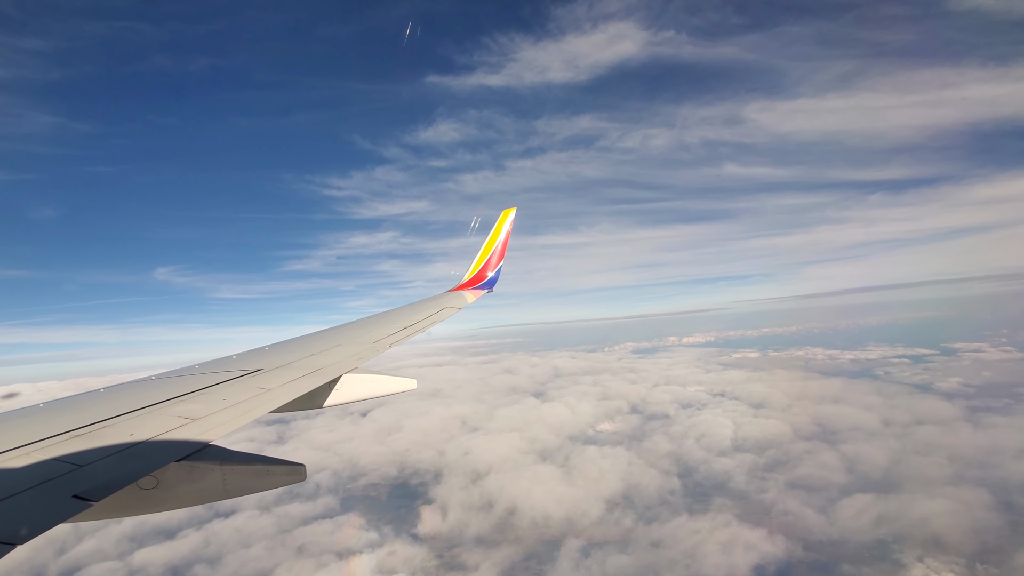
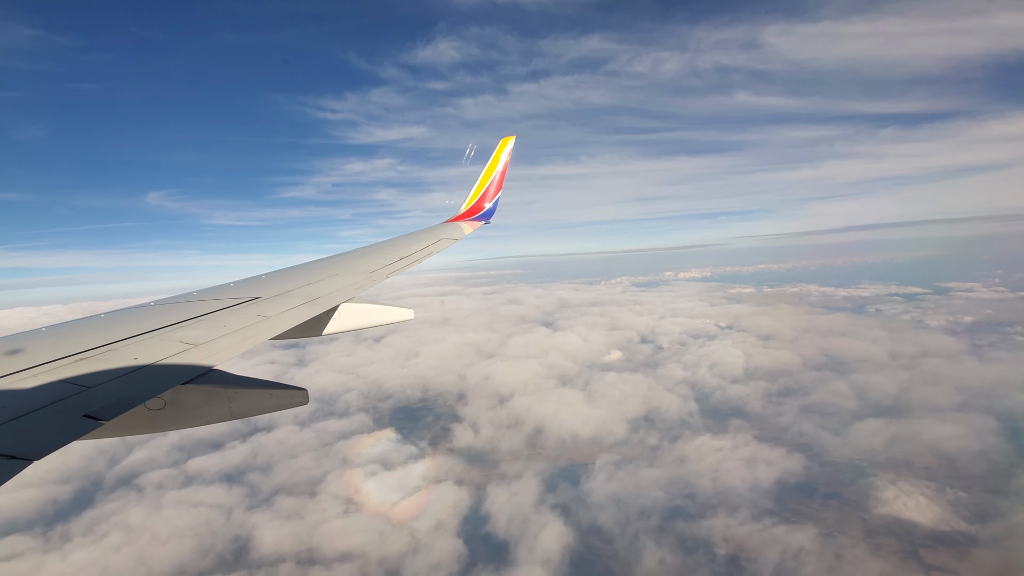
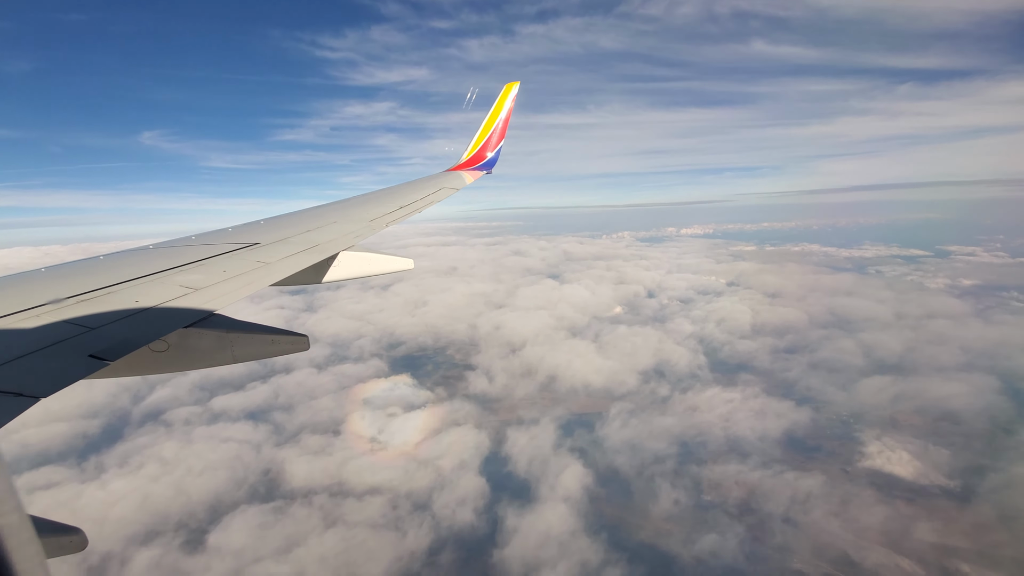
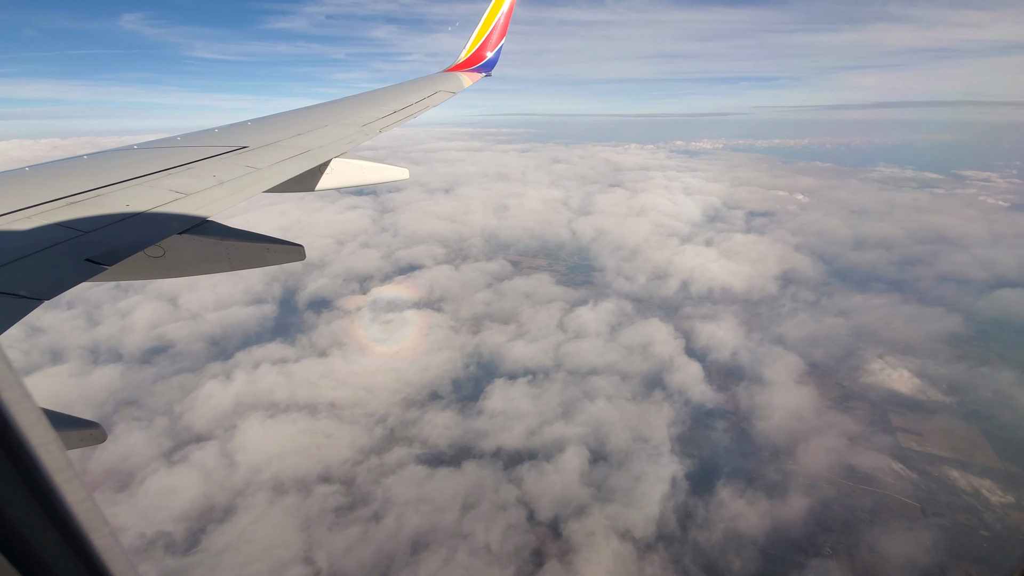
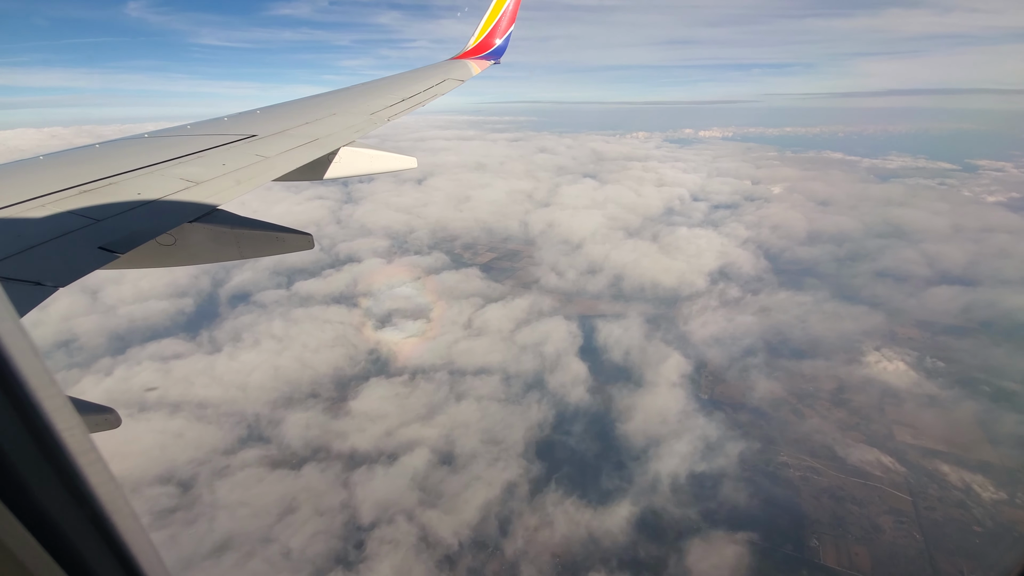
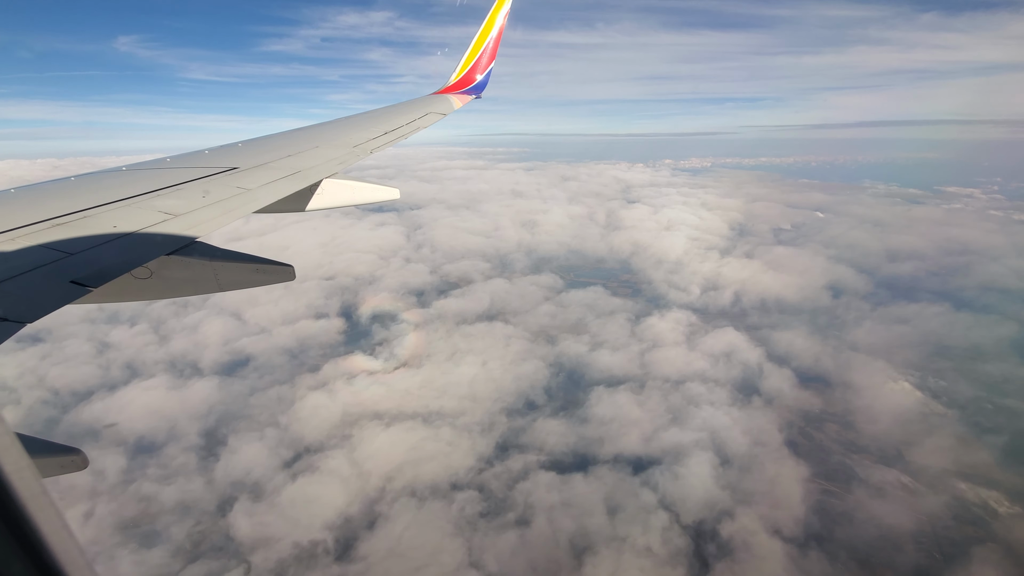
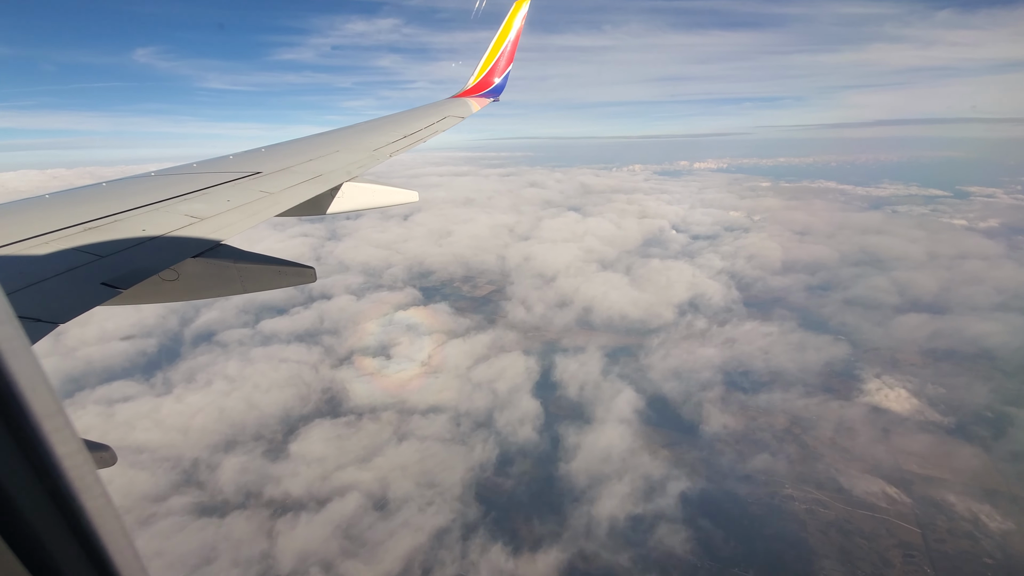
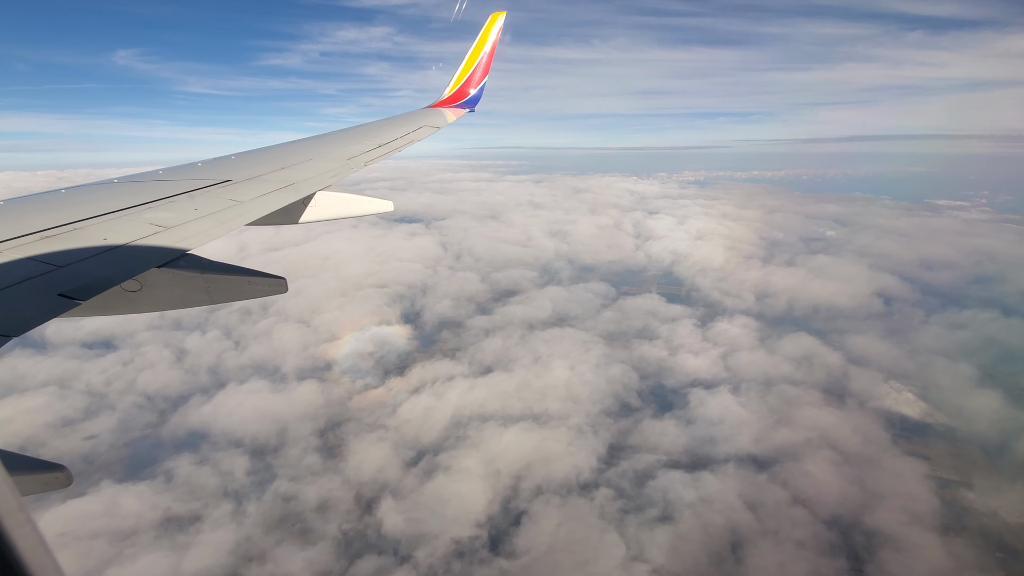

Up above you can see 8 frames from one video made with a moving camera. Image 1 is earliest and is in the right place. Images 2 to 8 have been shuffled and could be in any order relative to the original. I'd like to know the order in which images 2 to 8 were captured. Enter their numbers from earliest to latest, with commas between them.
2, 3, 7, 5, 4, 6, 8
